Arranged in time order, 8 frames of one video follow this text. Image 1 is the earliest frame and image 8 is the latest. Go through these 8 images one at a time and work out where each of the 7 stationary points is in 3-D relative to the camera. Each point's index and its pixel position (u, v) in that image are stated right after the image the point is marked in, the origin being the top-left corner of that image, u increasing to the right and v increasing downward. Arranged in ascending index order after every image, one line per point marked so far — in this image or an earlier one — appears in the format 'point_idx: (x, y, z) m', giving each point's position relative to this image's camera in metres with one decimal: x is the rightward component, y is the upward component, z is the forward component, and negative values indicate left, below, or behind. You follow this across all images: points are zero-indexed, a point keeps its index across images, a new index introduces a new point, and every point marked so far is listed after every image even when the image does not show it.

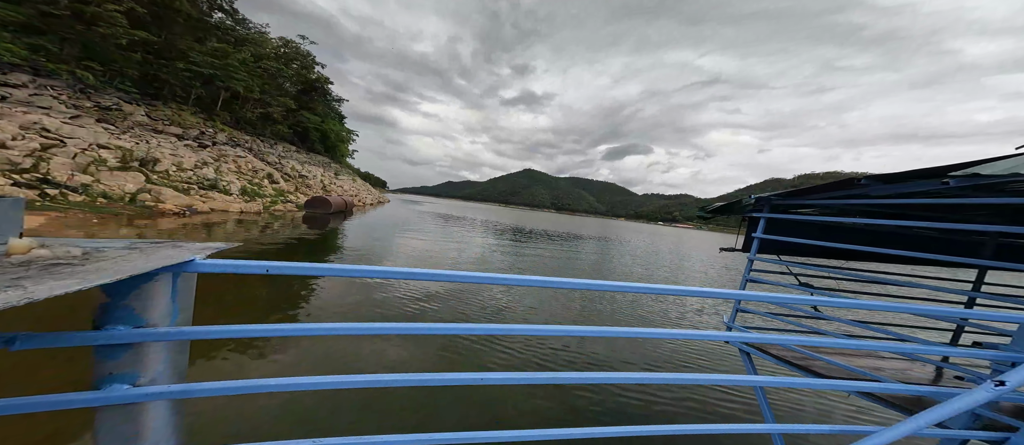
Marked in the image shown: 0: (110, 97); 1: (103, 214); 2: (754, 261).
0: (-21.4, +6.7, +17.0) m
1: (-14.3, +0.3, +11.4) m
2: (+2.8, -0.4, +3.7) m
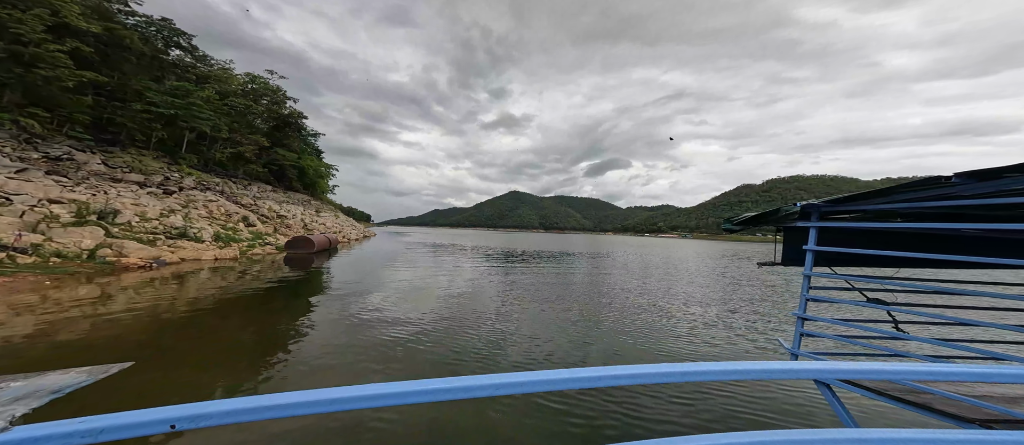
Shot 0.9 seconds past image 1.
0: (-22.2, +3.7, +15.9) m
1: (-14.3, -1.7, +10.2) m
2: (+3.0, -0.5, +3.1) m
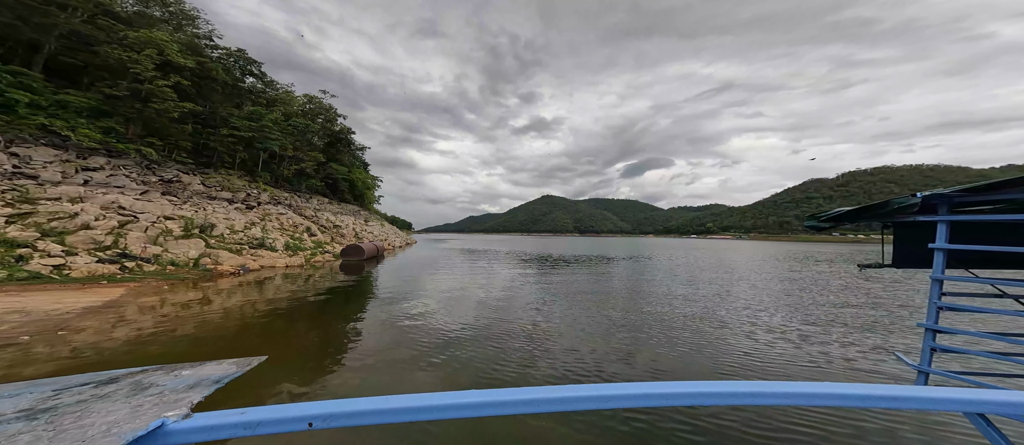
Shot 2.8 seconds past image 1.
0: (-20.0, +2.9, +18.3) m
1: (-12.7, -2.2, +11.6) m
2: (+3.7, -0.5, +2.8) m
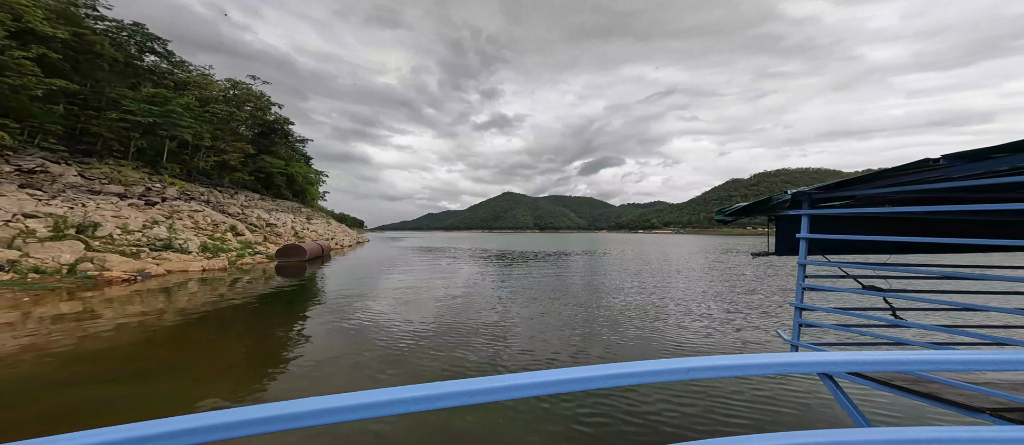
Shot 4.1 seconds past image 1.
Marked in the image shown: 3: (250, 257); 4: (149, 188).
0: (-22.6, +3.0, +15.5) m
1: (-14.5, -2.1, +9.9) m
2: (+2.8, -0.4, +3.1) m
3: (-15.6, -2.0, +19.1) m
4: (-21.0, +2.0, +18.8) m
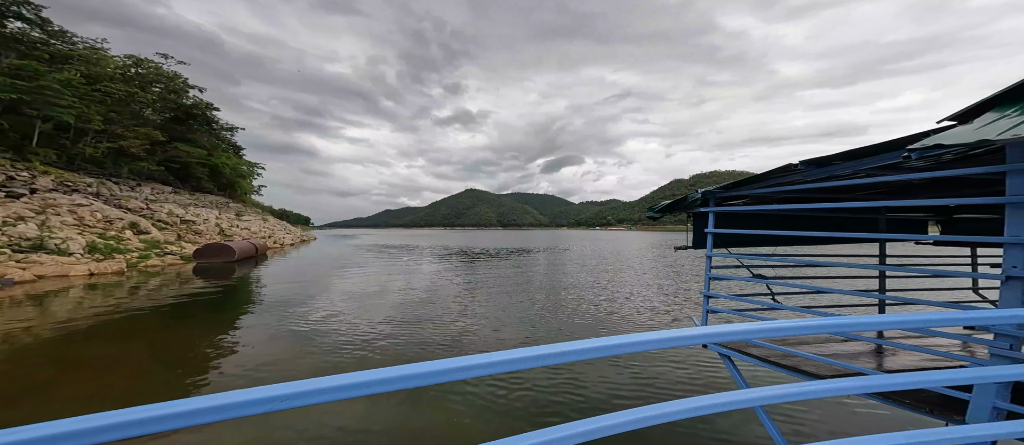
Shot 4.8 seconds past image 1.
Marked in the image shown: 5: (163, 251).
0: (-24.8, +3.1, +12.3) m
1: (-16.1, -2.0, +7.8) m
2: (+2.0, -0.4, +3.2) m
3: (-18.3, -1.8, +16.8) m
4: (-23.7, +2.2, +15.8) m
5: (-19.1, -1.6, +17.8) m
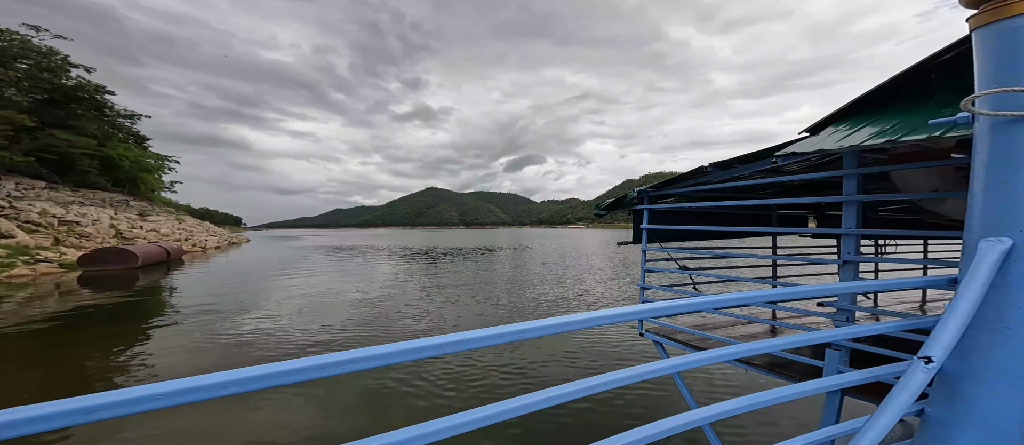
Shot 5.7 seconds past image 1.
0: (-26.6, +3.0, +8.5) m
1: (-17.3, -2.1, +5.2) m
2: (+1.3, -0.4, +3.2) m
3: (-20.7, -1.9, +13.9) m
4: (-25.9, +2.0, +12.2) m
5: (-21.7, -1.7, +14.8) m
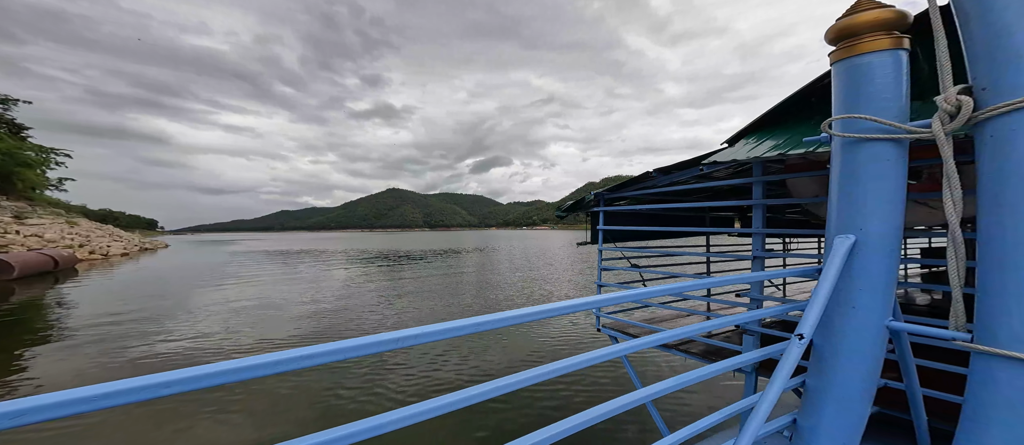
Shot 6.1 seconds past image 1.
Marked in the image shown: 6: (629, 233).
0: (-27.6, +2.8, +4.8) m
1: (-17.9, -2.2, +2.8) m
2: (+0.7, -0.4, +3.3) m
3: (-22.5, -2.1, +10.9) m
4: (-27.4, +1.8, +8.5) m
5: (-23.6, -1.8, +11.7) m
6: (+1.8, -0.2, +5.1) m
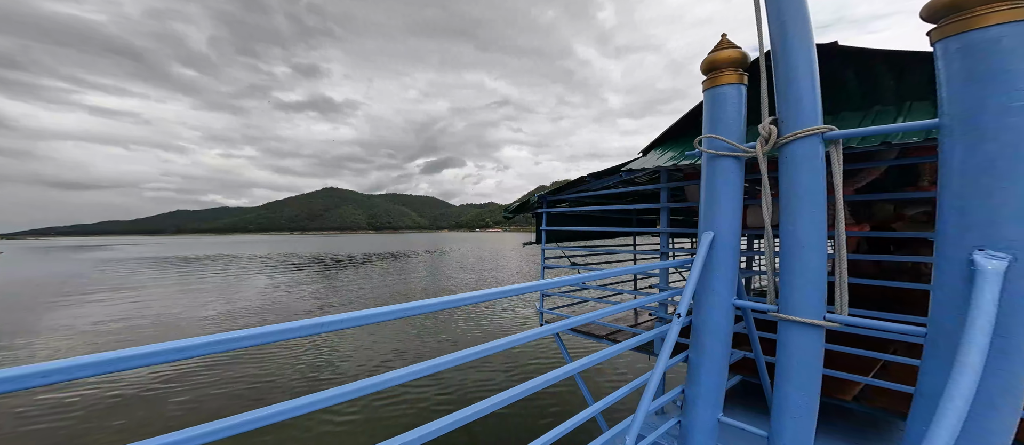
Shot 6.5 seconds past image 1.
0: (-28.2, +2.7, +0.3) m
1: (-18.3, -2.3, -0.1) m
2: (0.0, -0.4, +3.4) m
3: (-24.0, -2.2, +7.2) m
4: (-28.6, +1.7, +4.0) m
5: (-25.3, -1.9, +7.8) m
6: (+0.8, -0.2, +5.3) m
